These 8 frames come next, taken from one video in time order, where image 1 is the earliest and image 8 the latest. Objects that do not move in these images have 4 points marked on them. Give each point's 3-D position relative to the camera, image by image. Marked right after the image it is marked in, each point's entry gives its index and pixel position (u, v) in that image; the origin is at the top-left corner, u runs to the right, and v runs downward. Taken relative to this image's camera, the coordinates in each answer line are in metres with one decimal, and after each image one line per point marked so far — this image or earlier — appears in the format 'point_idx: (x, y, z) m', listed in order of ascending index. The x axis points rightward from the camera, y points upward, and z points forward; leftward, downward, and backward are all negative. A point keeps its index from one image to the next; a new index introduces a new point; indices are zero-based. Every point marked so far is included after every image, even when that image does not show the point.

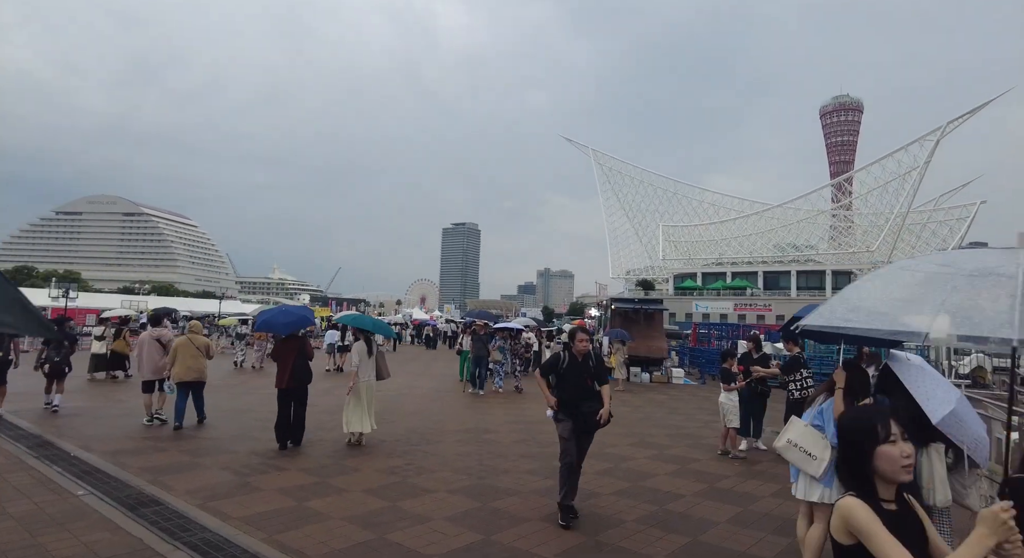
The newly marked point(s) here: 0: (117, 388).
0: (-9.5, -2.5, +13.2) m
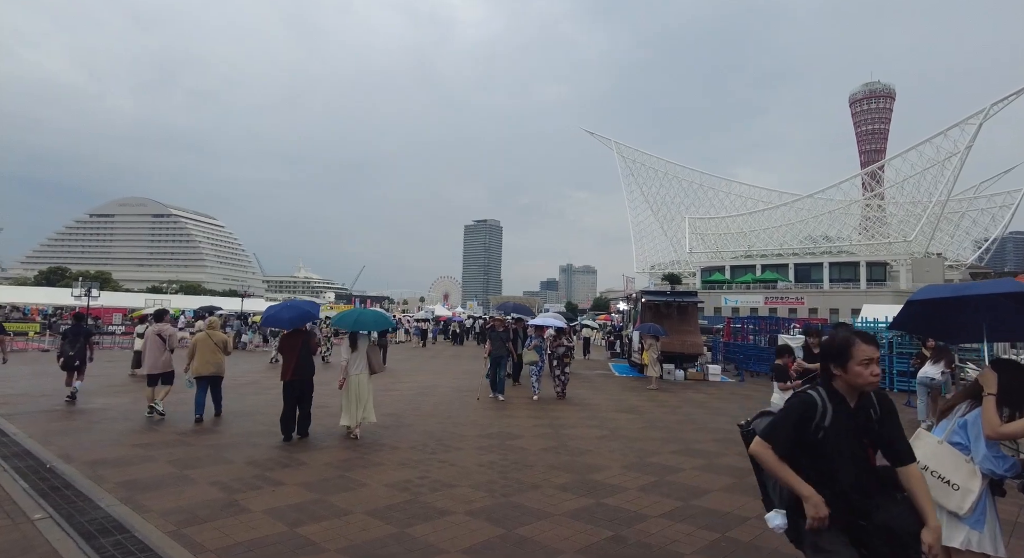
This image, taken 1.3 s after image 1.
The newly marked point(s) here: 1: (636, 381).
0: (-8.9, -2.4, +12.7) m
1: (+3.4, -2.8, +14.8) m
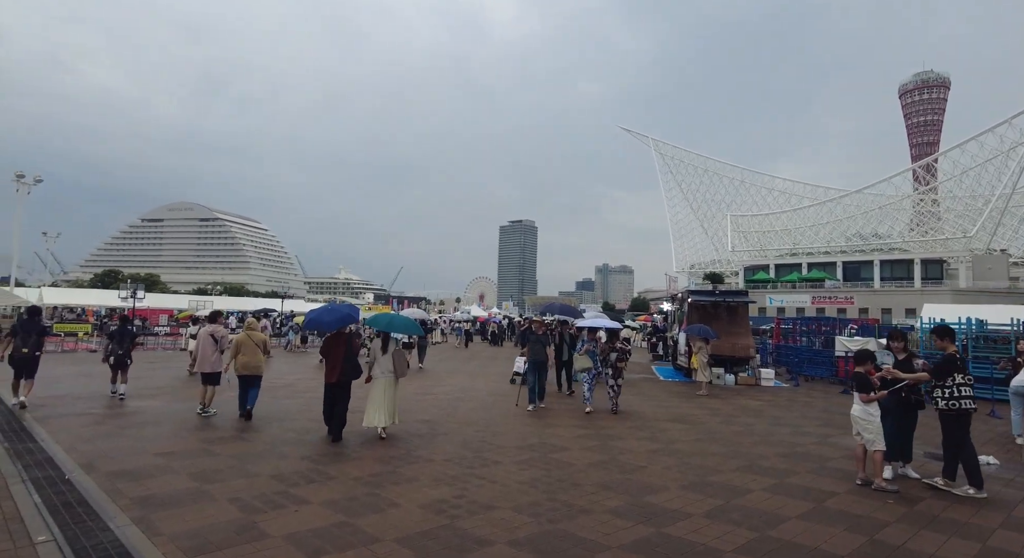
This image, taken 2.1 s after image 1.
0: (-8.0, -2.4, +12.7) m
1: (+4.4, -2.8, +14.0) m
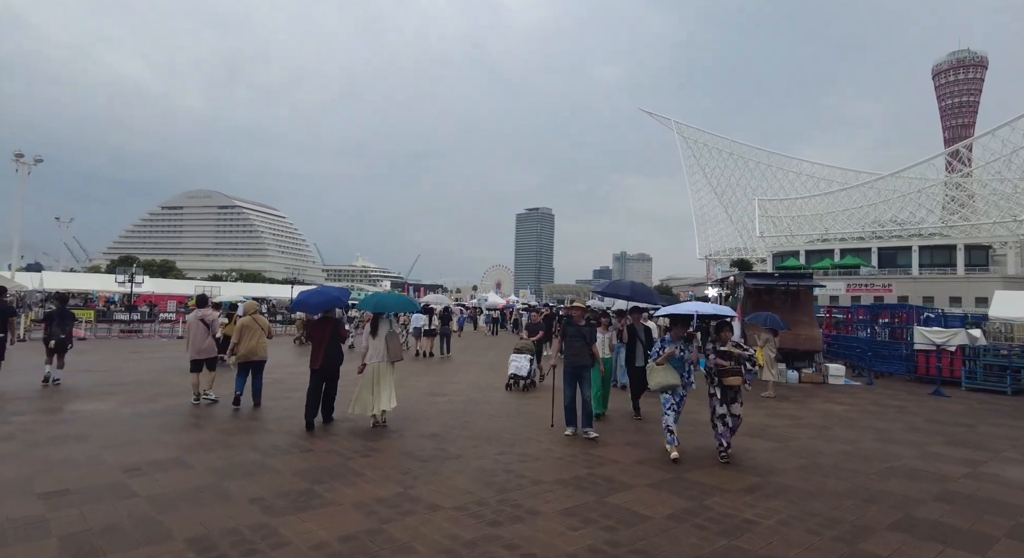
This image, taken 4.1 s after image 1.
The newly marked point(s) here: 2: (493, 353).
0: (-7.4, -2.0, +10.9) m
1: (+5.0, -2.3, +11.8) m
2: (-0.7, -2.6, +18.8) m
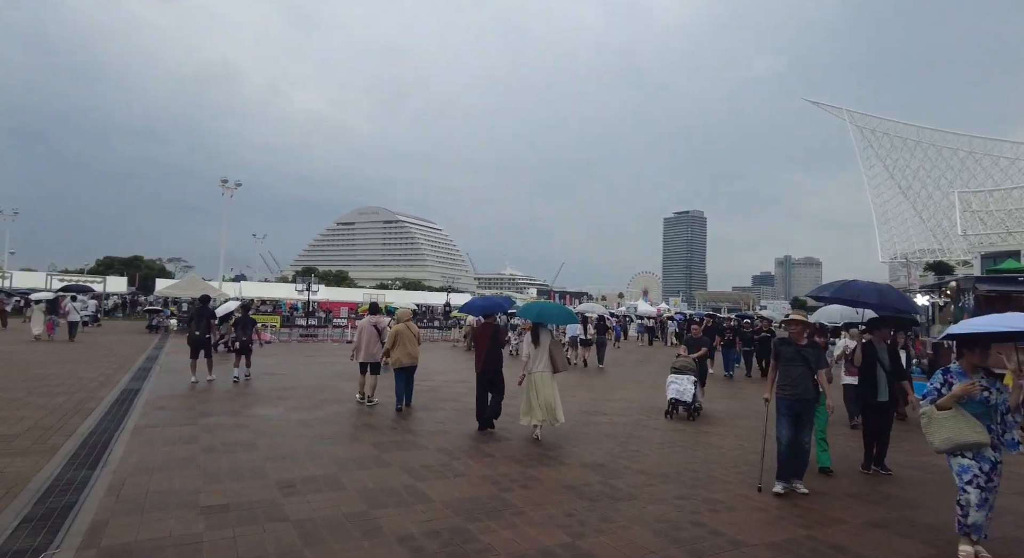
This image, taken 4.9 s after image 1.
0: (-4.2, -2.1, +11.6) m
1: (+8.0, -2.4, +9.1) m
2: (+4.4, -2.8, +17.4) m
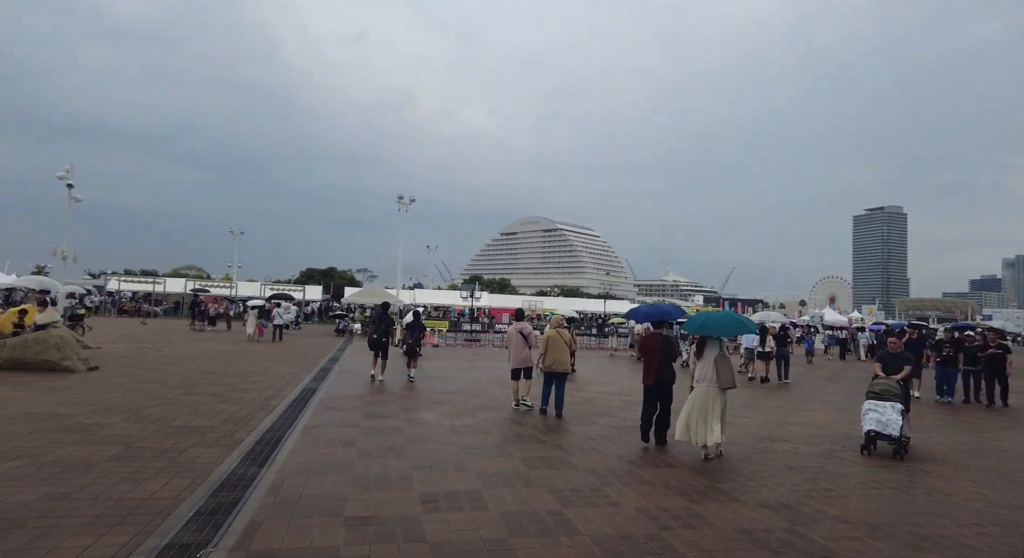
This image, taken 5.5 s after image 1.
0: (-0.9, -2.3, +11.8) m
1: (+10.2, -2.4, +5.9) m
2: (+9.0, -2.9, +14.9) m
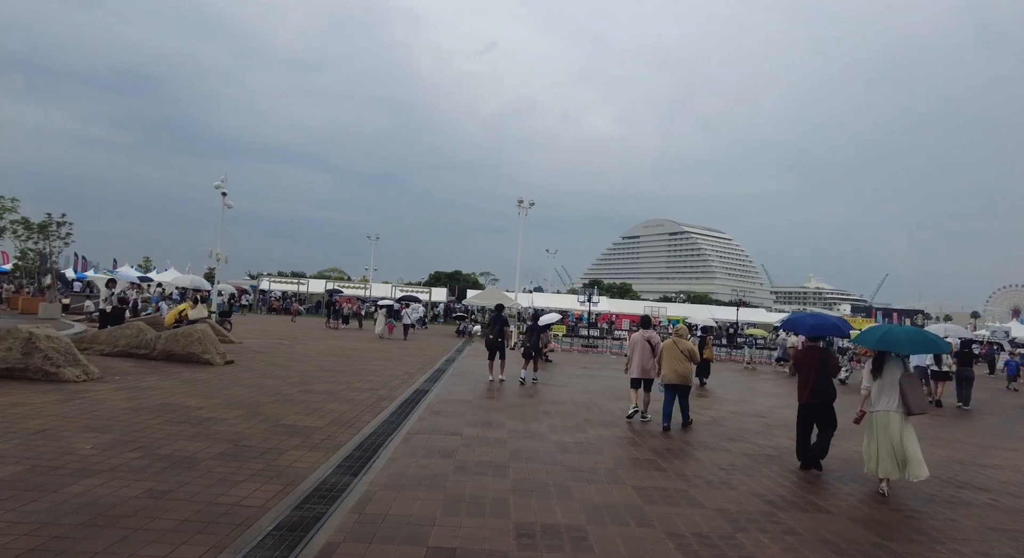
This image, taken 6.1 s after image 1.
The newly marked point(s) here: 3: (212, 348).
0: (+1.5, -2.4, +11.1) m
1: (+11.0, -2.5, +2.9) m
2: (+11.8, -3.1, +11.9) m
3: (-5.2, -1.2, +9.4) m
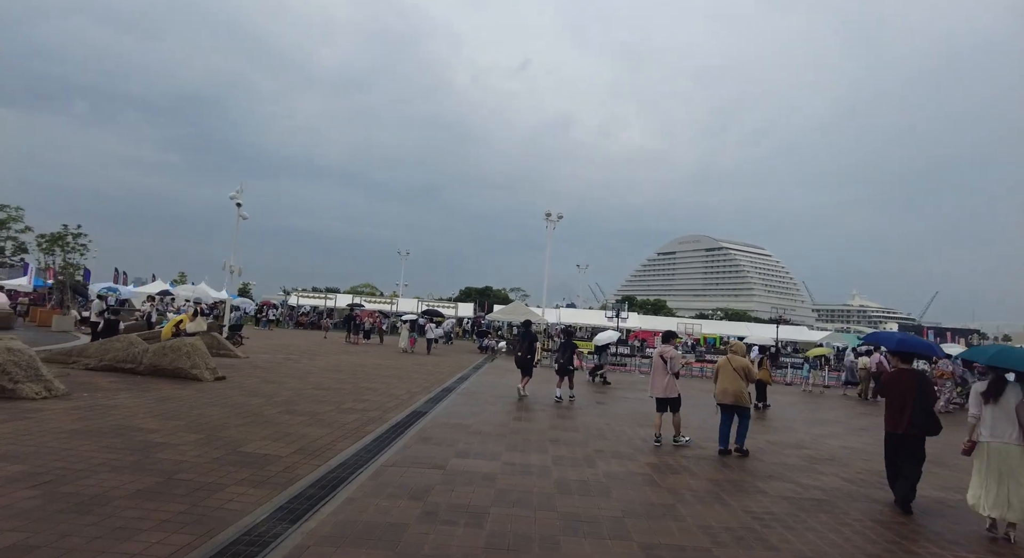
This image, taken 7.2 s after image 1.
0: (+1.7, -2.6, +10.0) m
1: (+10.7, -2.5, +1.3) m
2: (+12.1, -3.4, +10.2) m
3: (-5.0, -1.4, +8.8) m
